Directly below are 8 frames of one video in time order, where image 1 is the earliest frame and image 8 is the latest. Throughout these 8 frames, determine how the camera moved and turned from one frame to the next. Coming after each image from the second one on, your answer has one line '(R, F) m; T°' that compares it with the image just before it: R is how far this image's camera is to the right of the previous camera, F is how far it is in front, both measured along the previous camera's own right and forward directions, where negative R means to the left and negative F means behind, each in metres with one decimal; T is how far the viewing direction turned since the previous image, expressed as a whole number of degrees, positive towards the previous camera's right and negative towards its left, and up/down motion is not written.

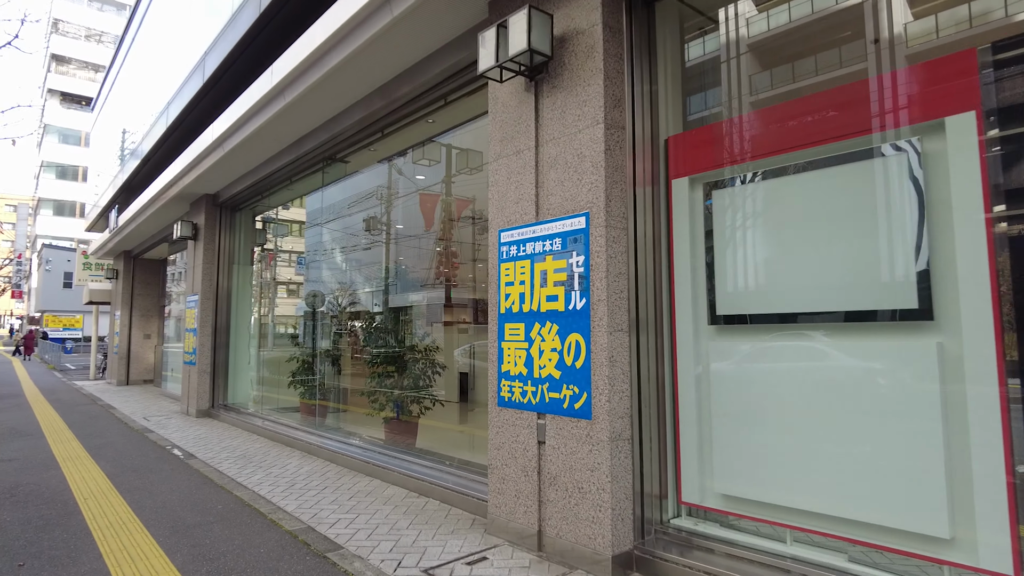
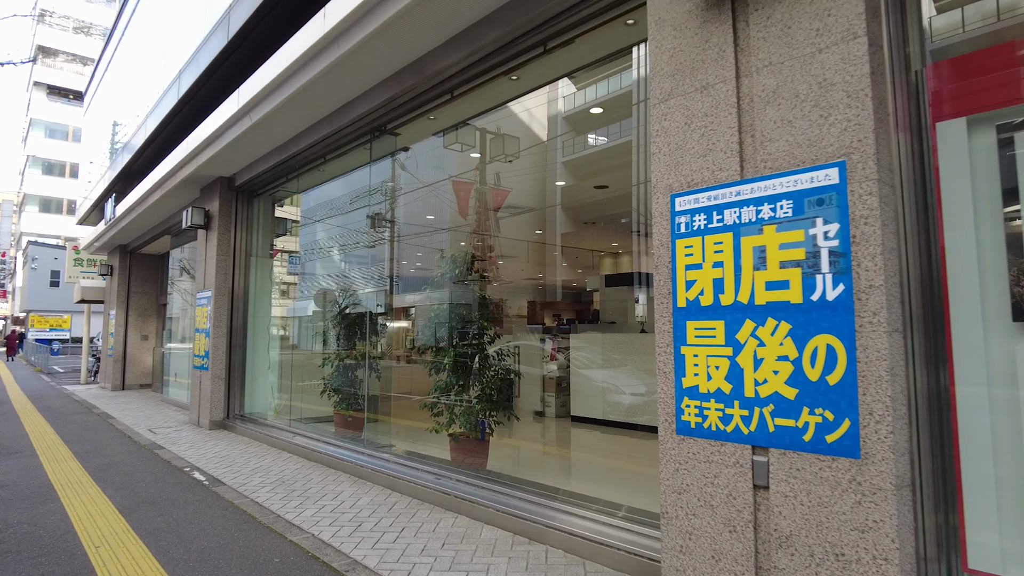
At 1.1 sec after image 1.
(-0.9, +1.1) m; +1°
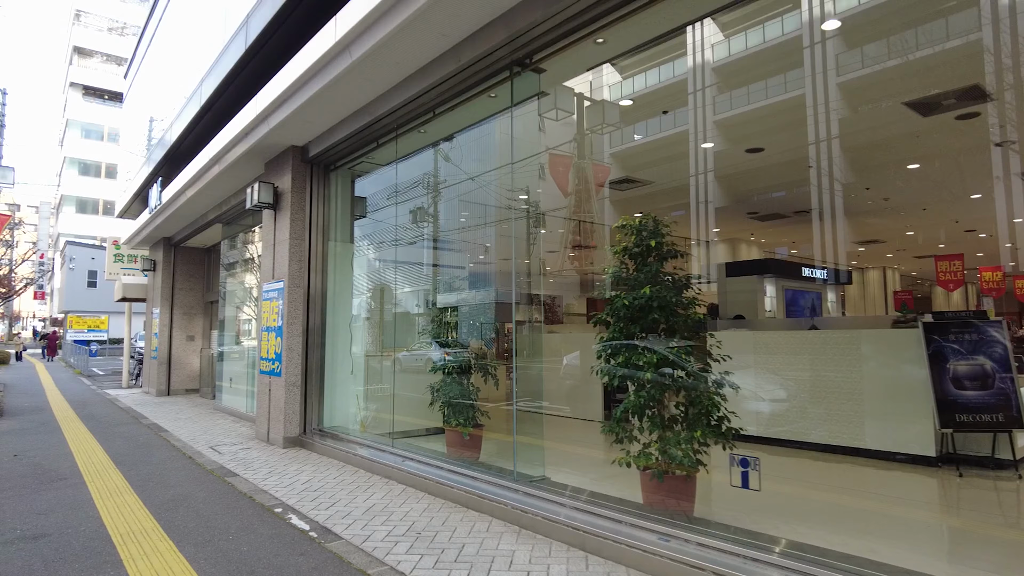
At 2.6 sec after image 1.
(-1.2, +1.5) m; -2°
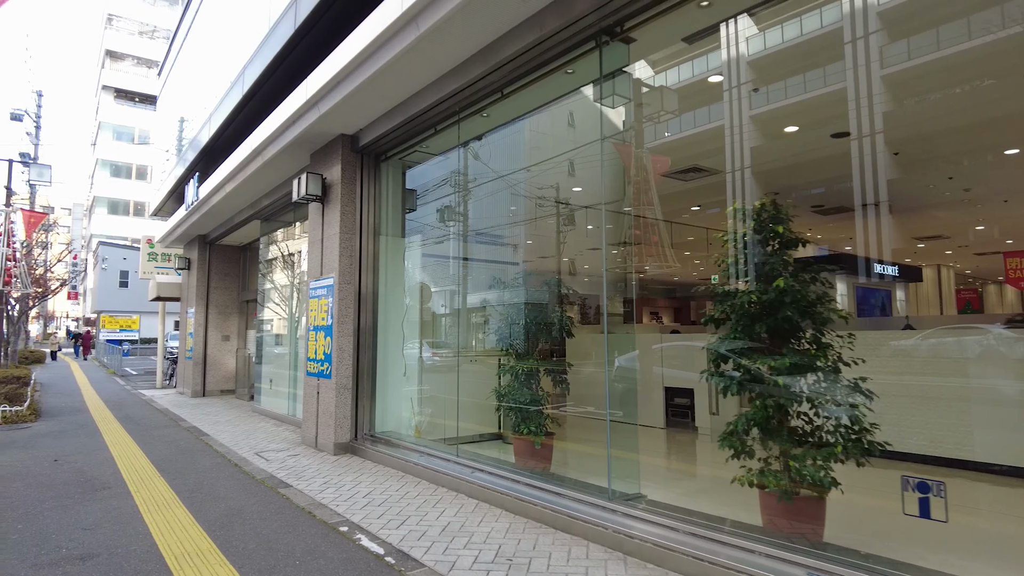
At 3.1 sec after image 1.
(-0.4, +0.5) m; -2°
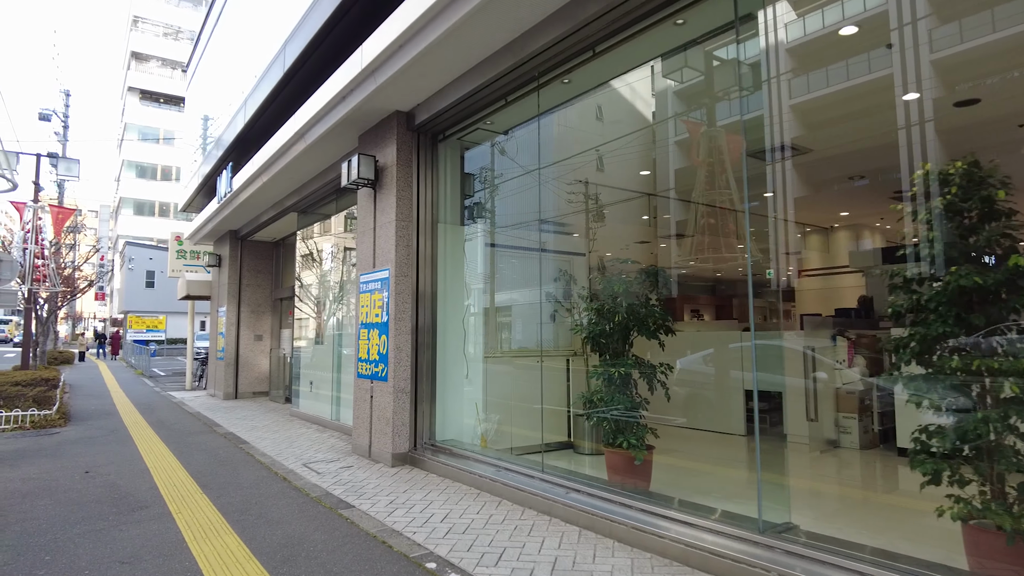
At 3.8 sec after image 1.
(-0.5, +0.7) m; -2°
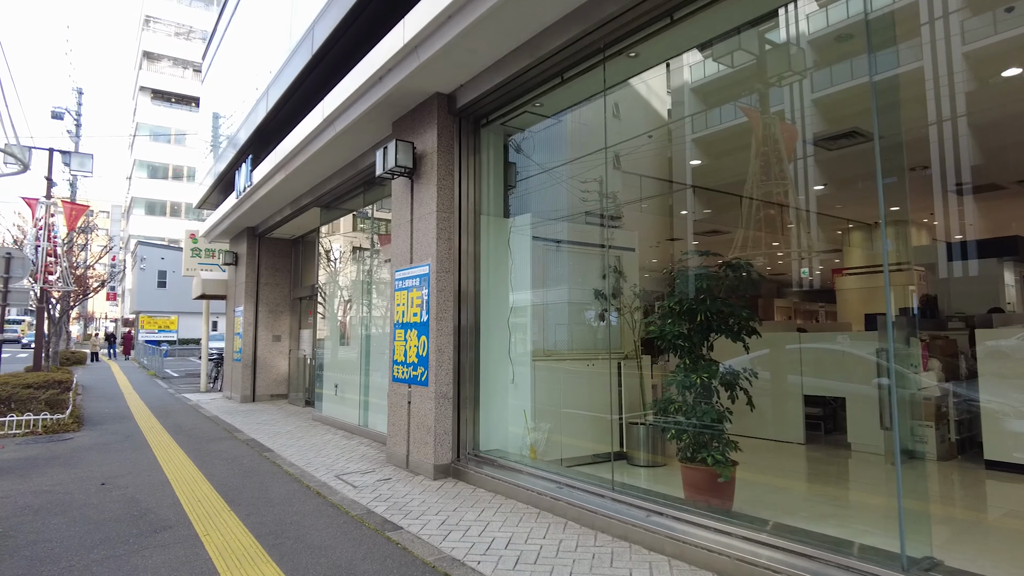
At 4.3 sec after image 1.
(-0.4, +0.5) m; -1°
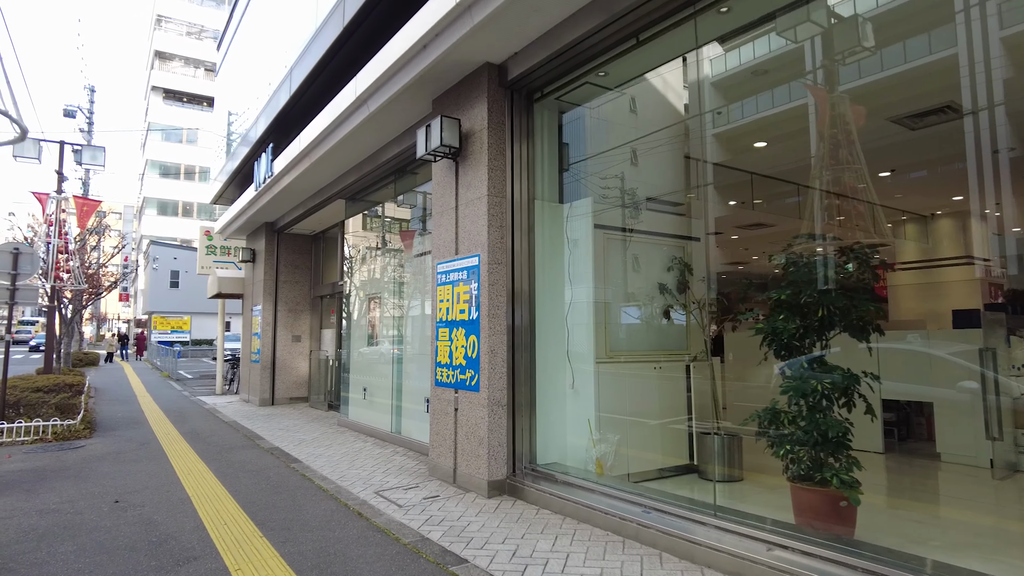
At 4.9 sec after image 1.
(-0.4, +0.6) m; -1°
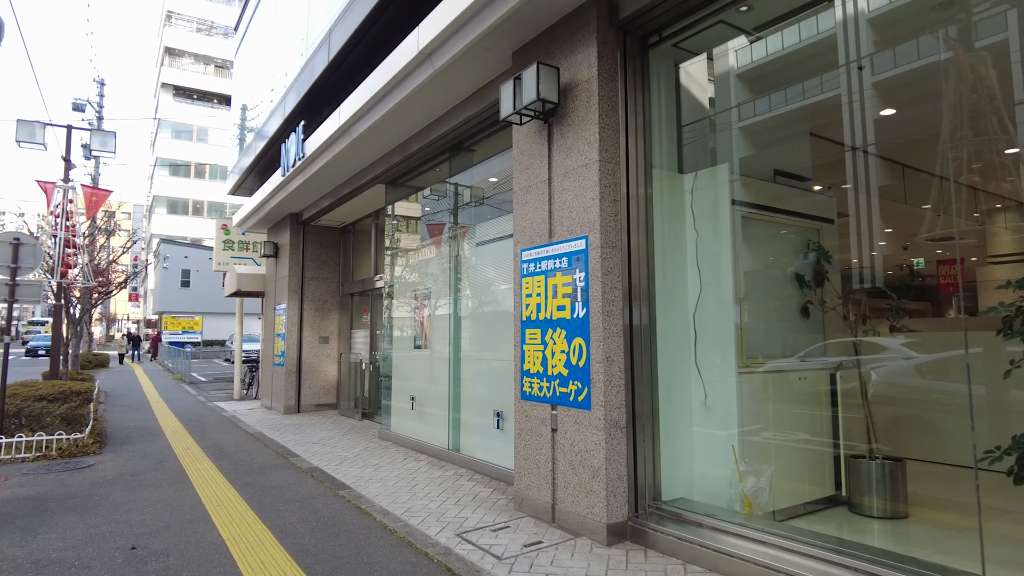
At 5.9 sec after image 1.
(-0.7, +1.1) m; -1°
